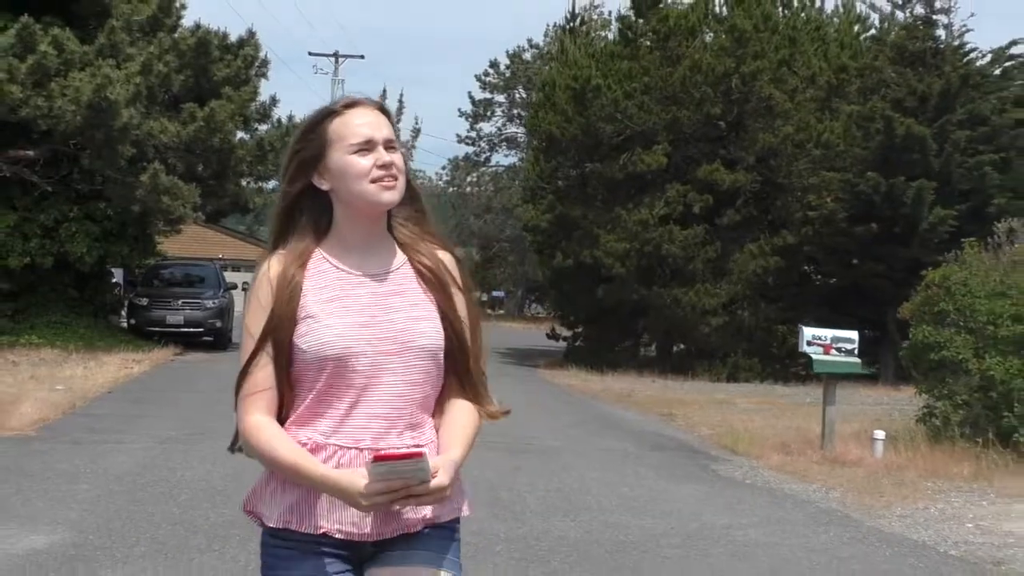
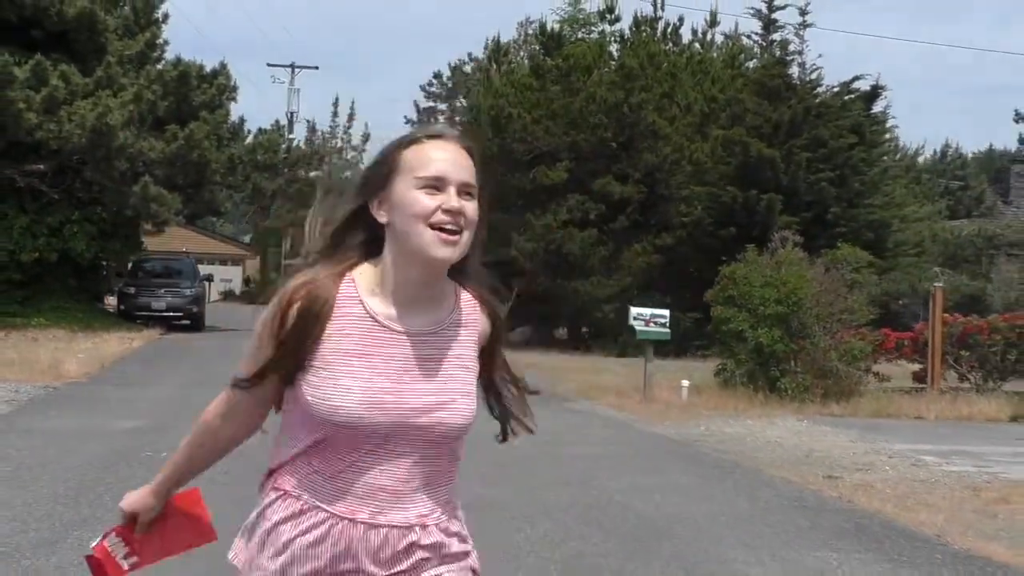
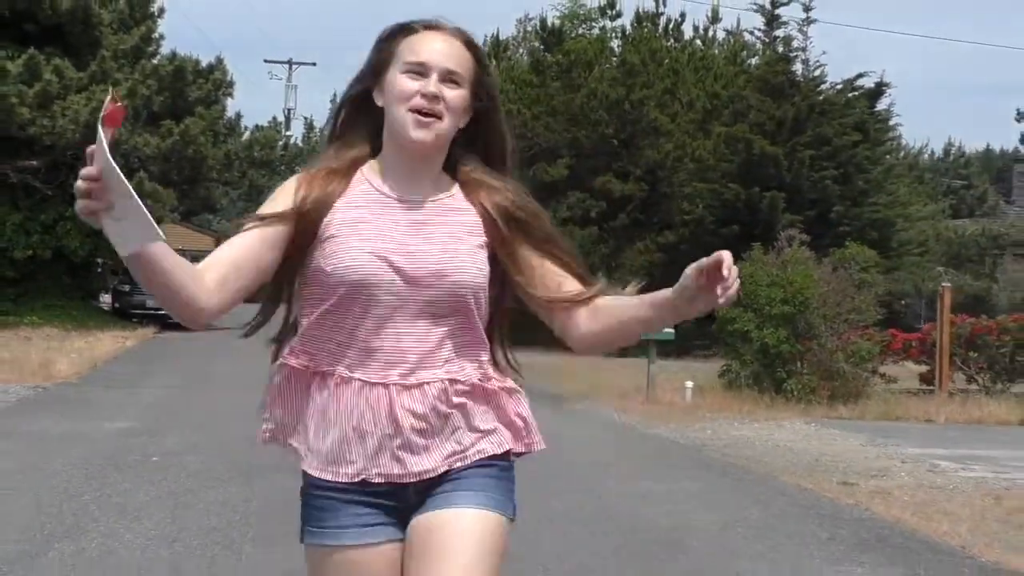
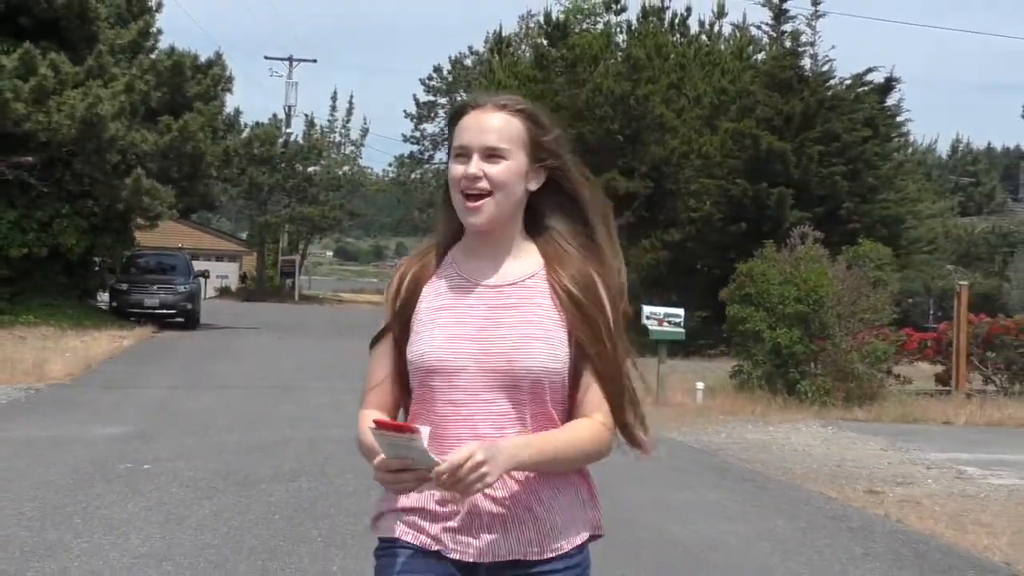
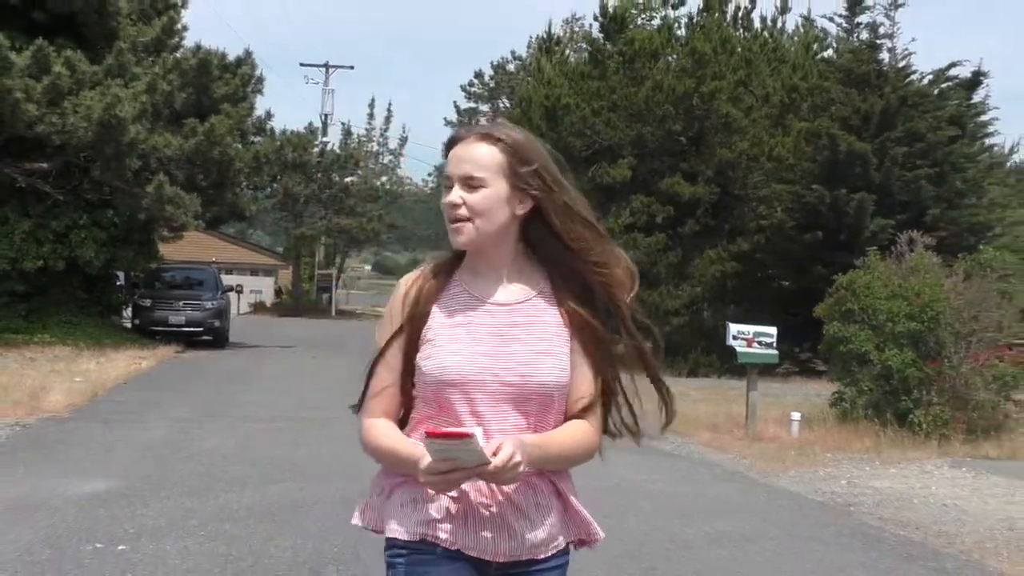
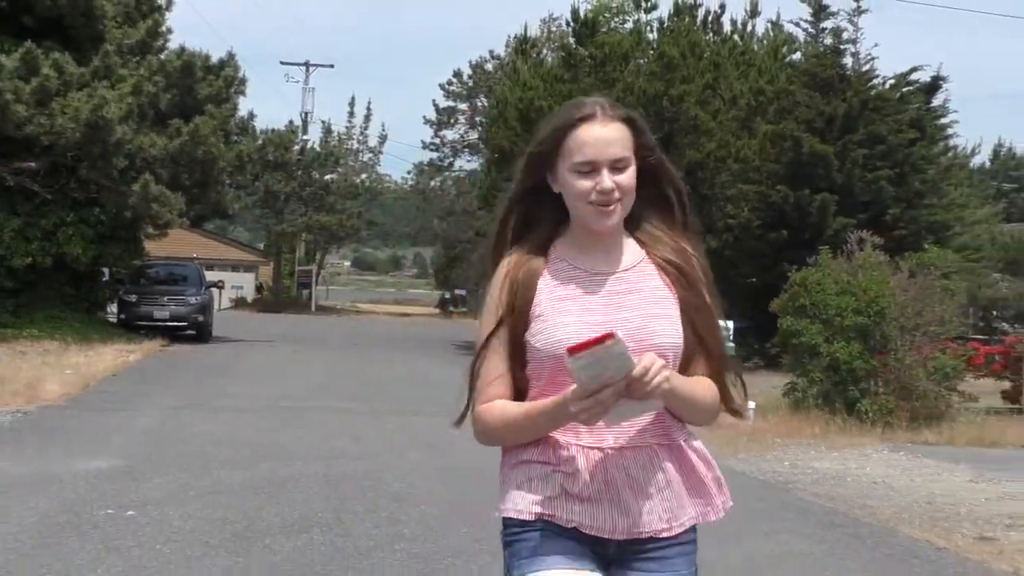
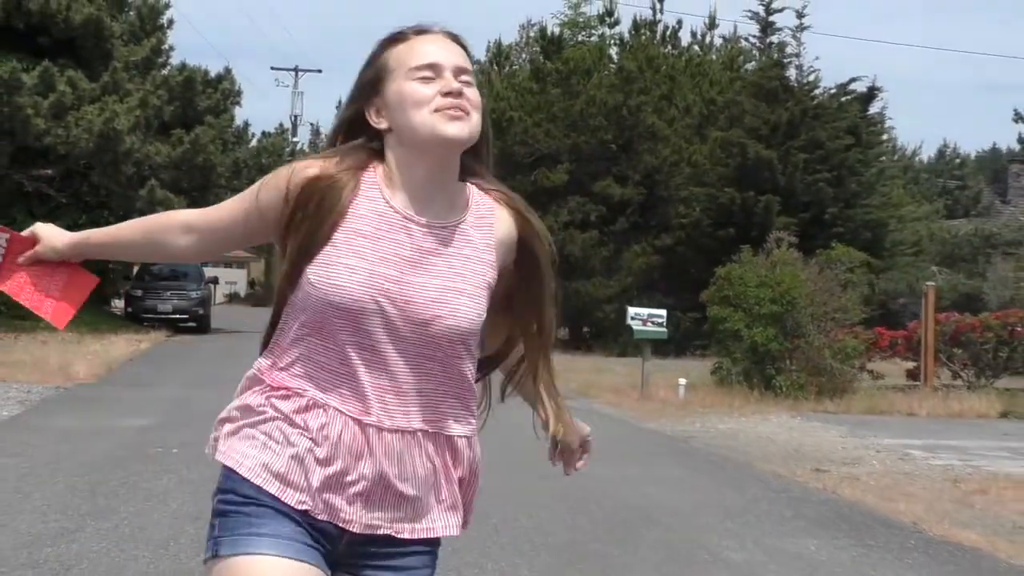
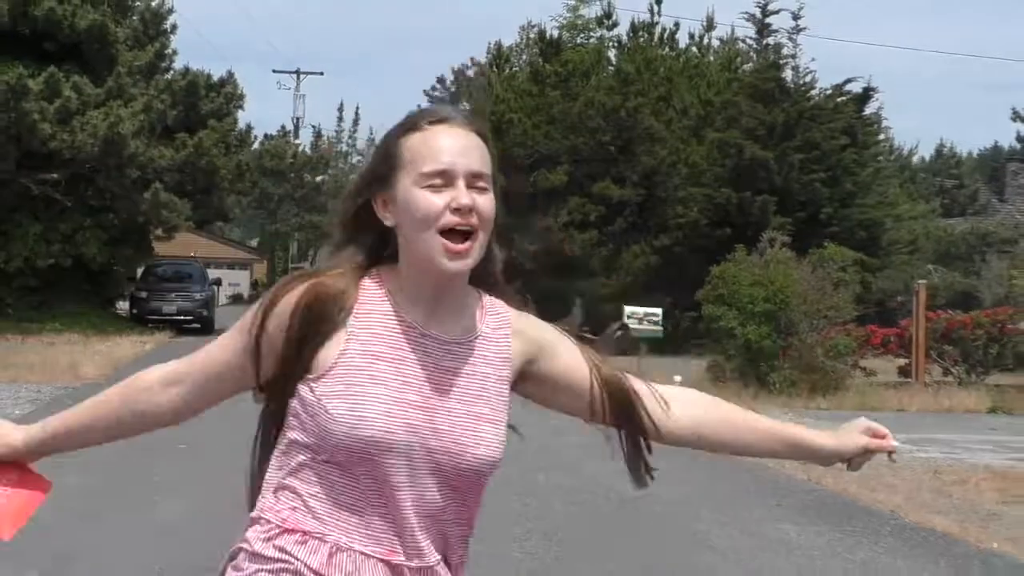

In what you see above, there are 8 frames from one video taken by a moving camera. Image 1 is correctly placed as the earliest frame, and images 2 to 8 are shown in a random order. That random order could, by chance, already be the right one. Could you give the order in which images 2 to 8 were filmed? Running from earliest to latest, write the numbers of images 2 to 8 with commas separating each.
5, 6, 4, 3, 2, 7, 8
